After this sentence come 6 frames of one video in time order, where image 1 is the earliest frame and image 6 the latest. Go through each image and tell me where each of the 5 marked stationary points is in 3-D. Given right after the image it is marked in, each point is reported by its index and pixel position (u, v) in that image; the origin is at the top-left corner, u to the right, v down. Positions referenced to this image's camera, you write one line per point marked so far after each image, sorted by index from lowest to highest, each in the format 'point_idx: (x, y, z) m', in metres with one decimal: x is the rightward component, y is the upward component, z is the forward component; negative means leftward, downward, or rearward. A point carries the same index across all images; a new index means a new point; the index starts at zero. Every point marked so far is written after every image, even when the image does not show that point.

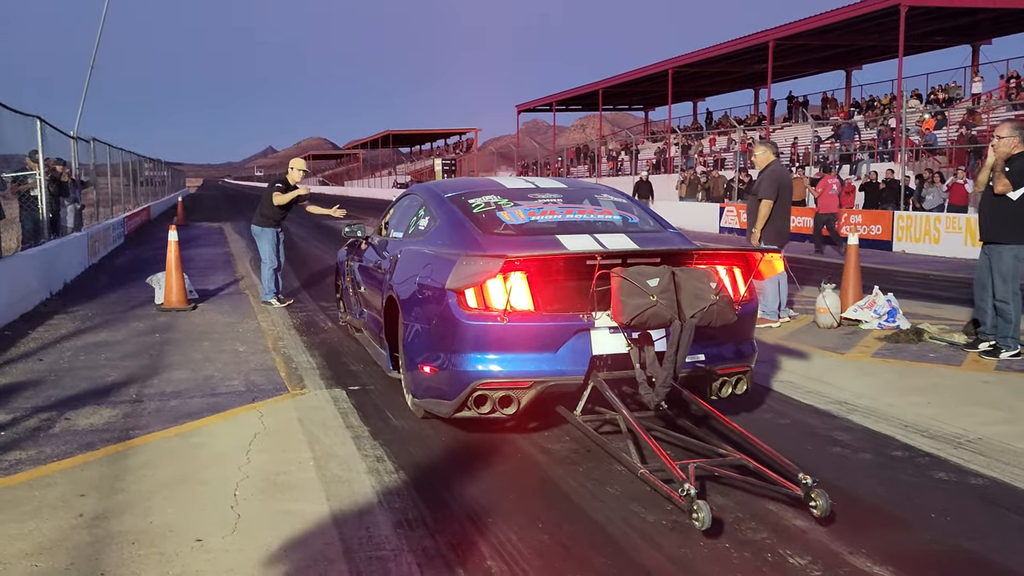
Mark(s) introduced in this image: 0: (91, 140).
0: (-7.4, +2.6, +15.9) m
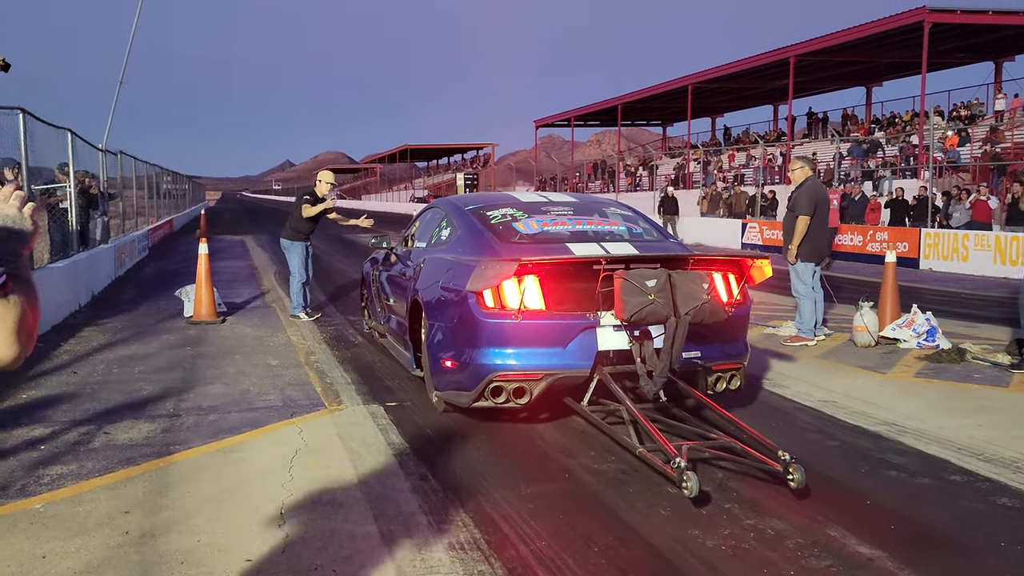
0: (-7.0, +2.4, +16.0) m
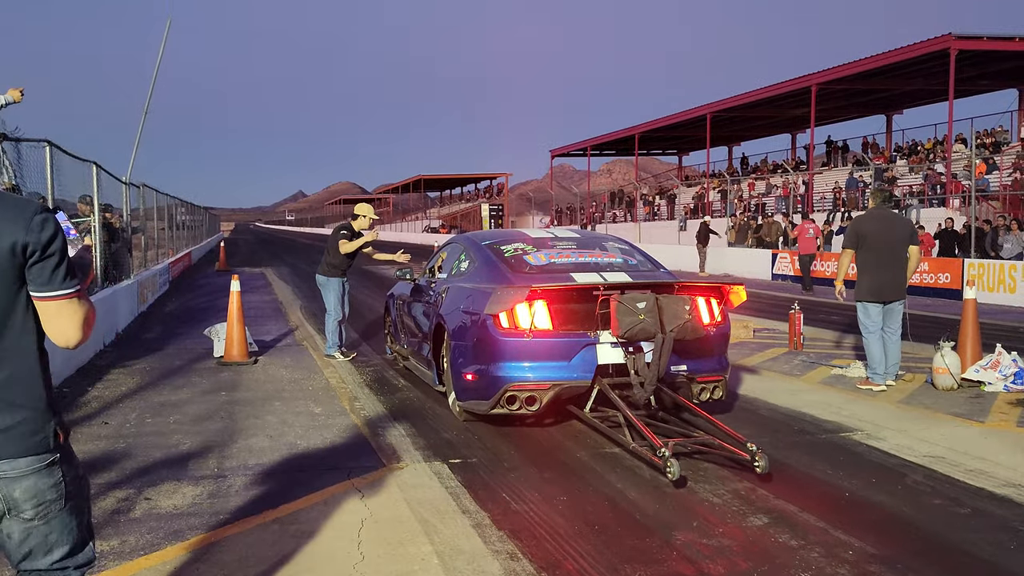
0: (-6.5, +1.8, +15.7) m
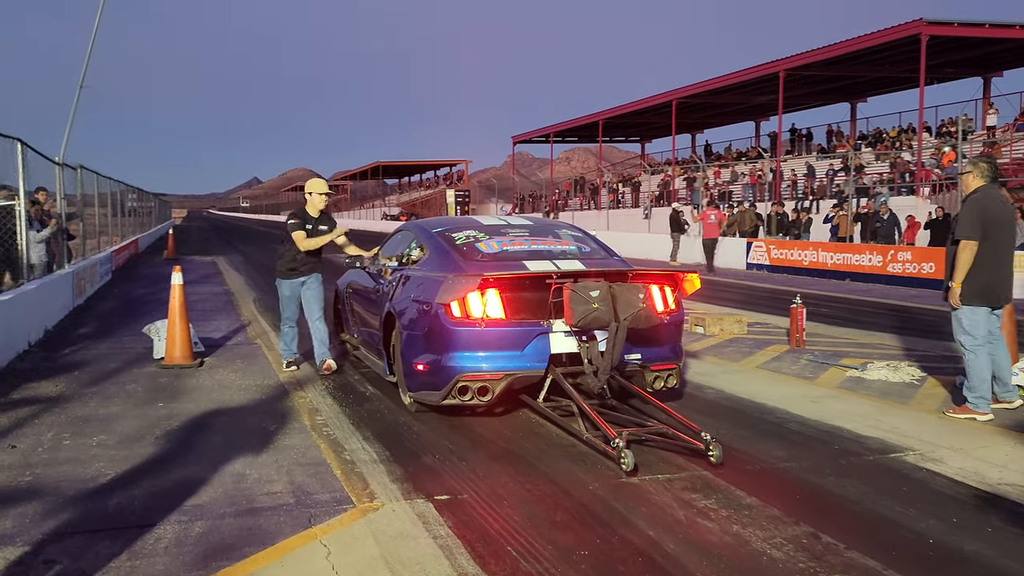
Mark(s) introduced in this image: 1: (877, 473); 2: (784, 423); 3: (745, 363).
0: (-7.0, +1.9, +14.5) m
1: (+1.7, -0.9, +4.2) m
2: (+1.6, -0.8, +5.3) m
3: (+2.0, -0.6, +7.8) m
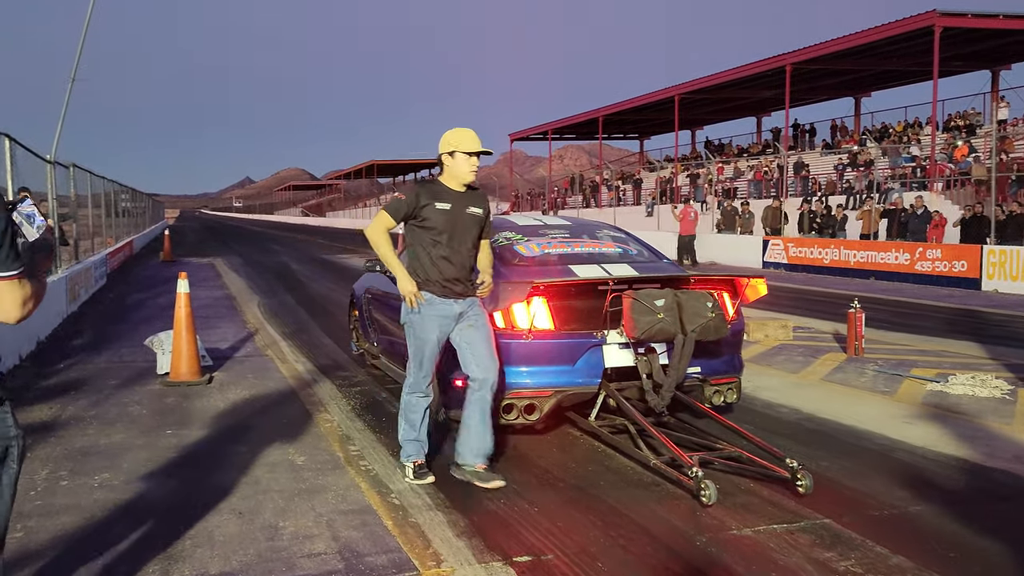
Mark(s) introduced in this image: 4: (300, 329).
0: (-6.7, +1.9, +13.8) m
1: (+2.1, -0.9, +3.6) m
2: (+1.9, -0.9, +4.6) m
3: (+2.3, -0.7, +7.1) m
4: (-2.3, -0.5, +10.0) m
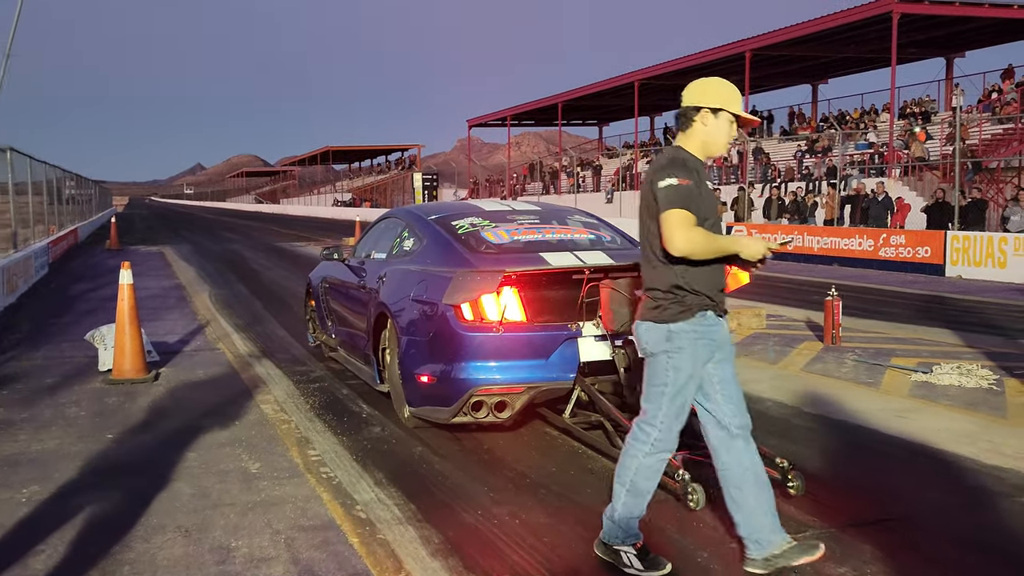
0: (-7.3, +2.0, +13.0) m
1: (+2.0, -0.9, +3.3) m
2: (+1.8, -0.8, +4.4) m
3: (+2.1, -0.6, +6.9) m
4: (-2.7, -0.3, +9.5) m
